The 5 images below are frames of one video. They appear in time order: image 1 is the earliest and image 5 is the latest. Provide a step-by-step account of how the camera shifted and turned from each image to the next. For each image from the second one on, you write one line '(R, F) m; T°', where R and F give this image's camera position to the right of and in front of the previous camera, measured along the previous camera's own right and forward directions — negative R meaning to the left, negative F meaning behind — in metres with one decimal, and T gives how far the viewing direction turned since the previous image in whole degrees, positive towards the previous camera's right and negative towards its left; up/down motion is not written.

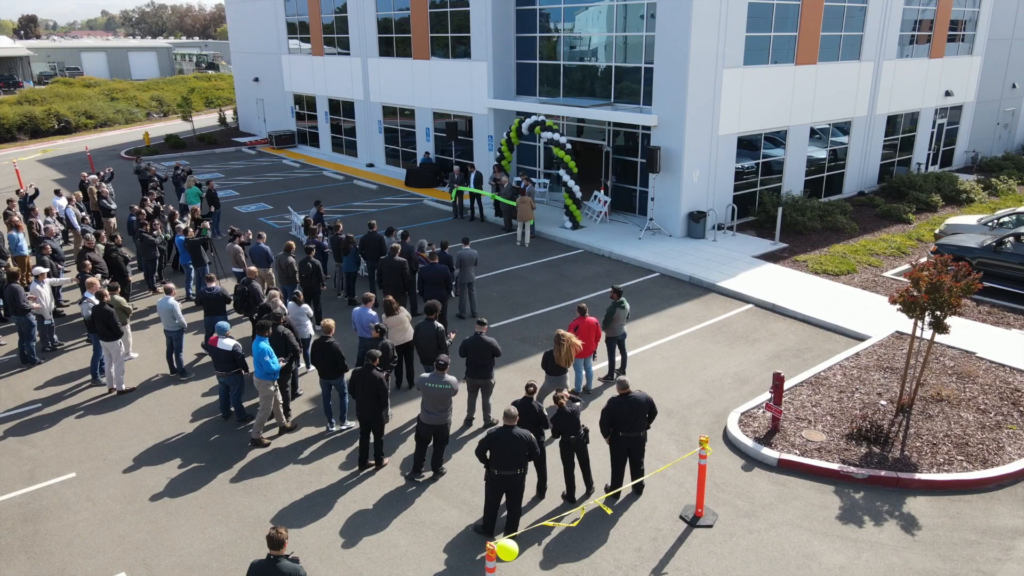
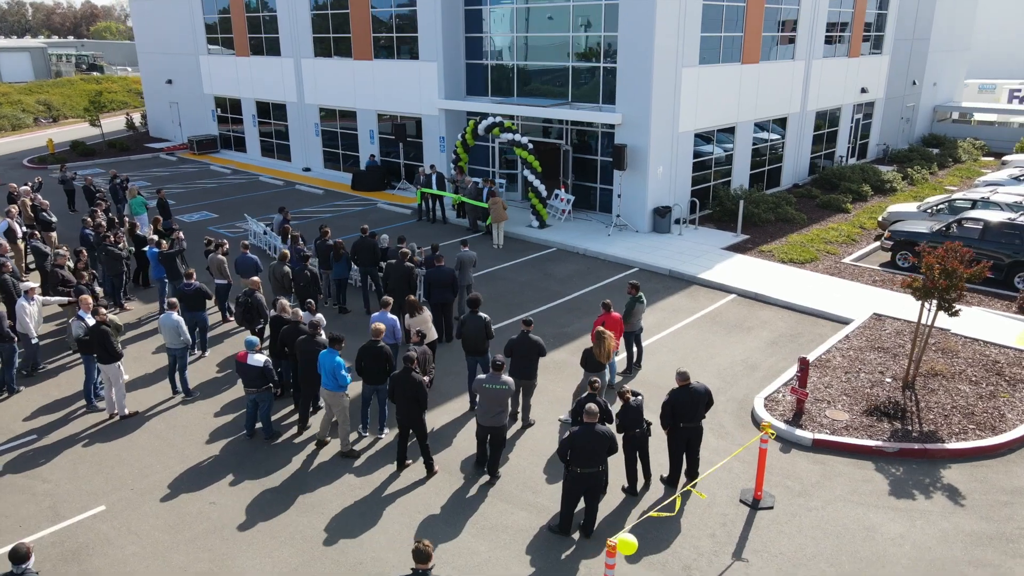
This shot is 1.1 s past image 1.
(-1.7, +0.1) m; +8°
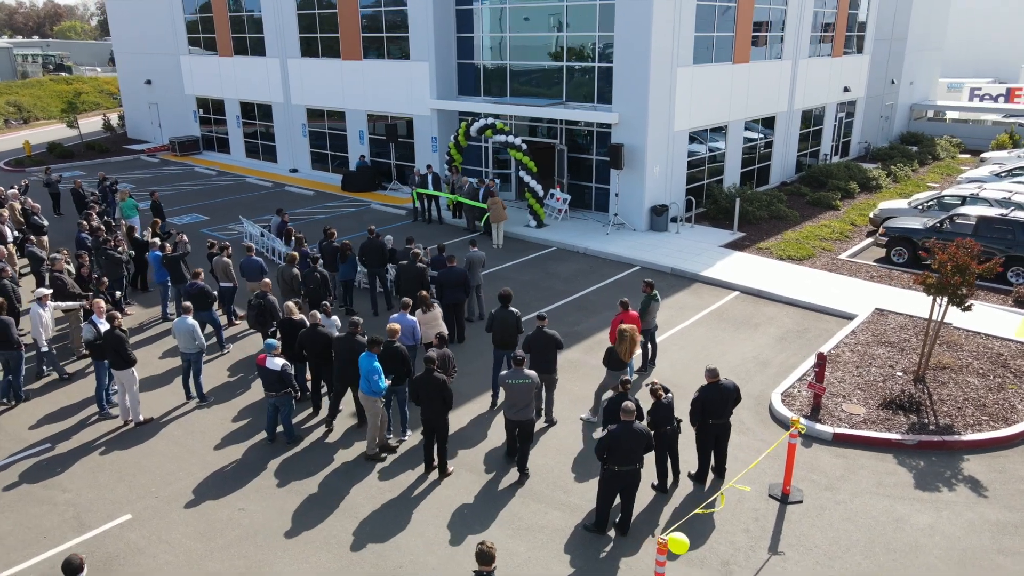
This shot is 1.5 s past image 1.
(-0.6, 0.0) m; +2°
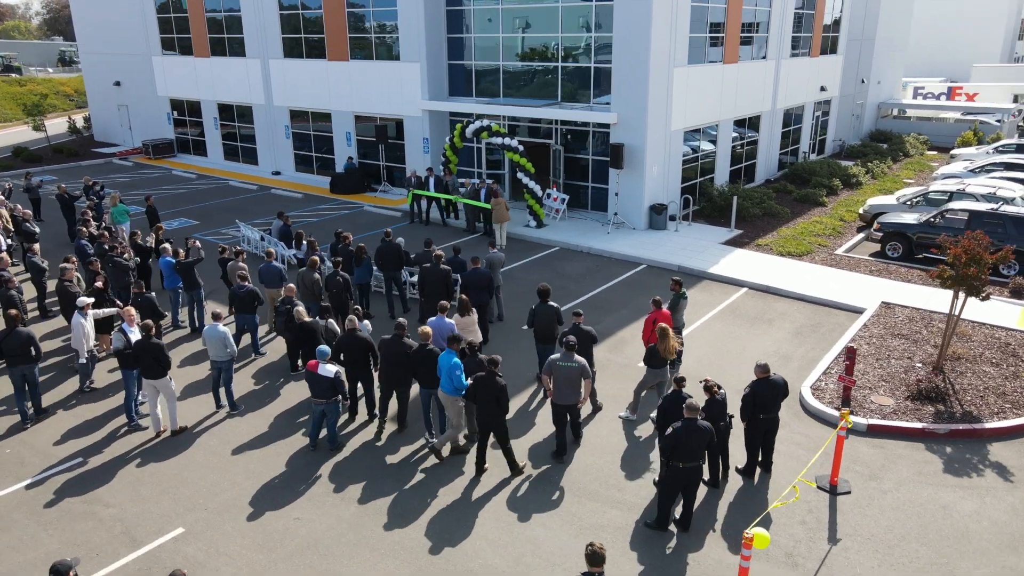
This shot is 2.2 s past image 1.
(-1.0, 0.0) m; +3°
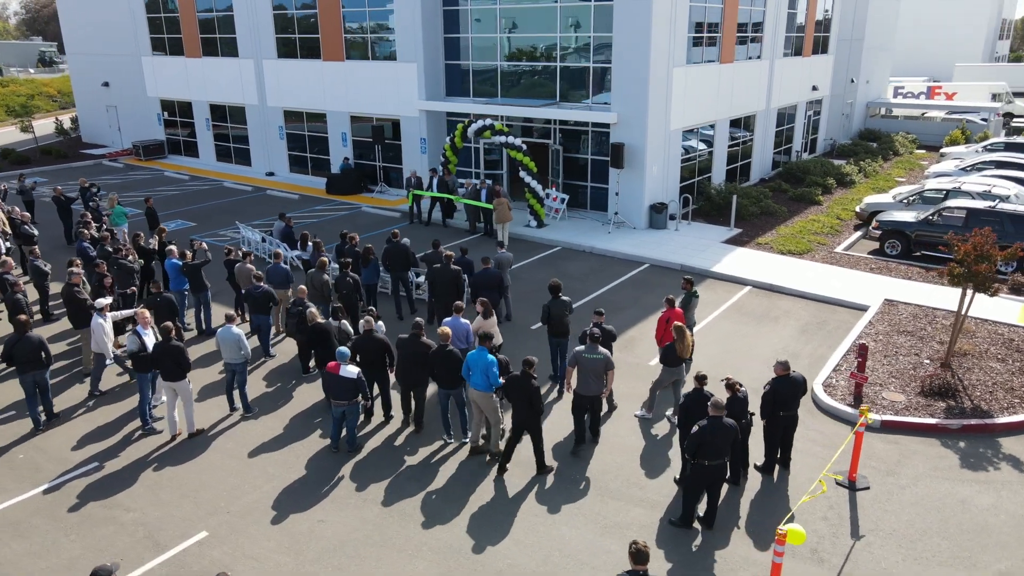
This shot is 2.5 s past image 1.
(-0.4, 0.0) m; +1°
